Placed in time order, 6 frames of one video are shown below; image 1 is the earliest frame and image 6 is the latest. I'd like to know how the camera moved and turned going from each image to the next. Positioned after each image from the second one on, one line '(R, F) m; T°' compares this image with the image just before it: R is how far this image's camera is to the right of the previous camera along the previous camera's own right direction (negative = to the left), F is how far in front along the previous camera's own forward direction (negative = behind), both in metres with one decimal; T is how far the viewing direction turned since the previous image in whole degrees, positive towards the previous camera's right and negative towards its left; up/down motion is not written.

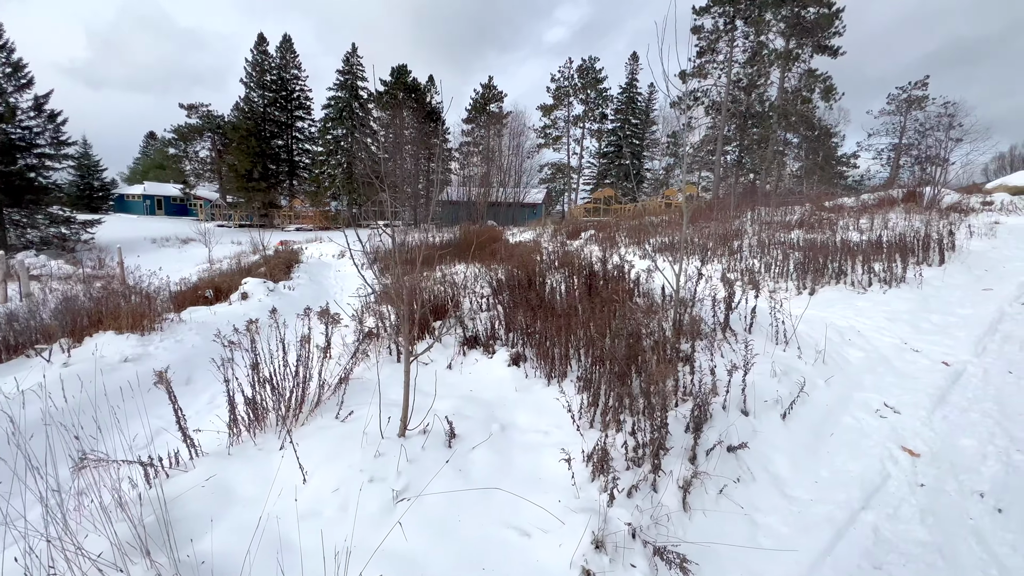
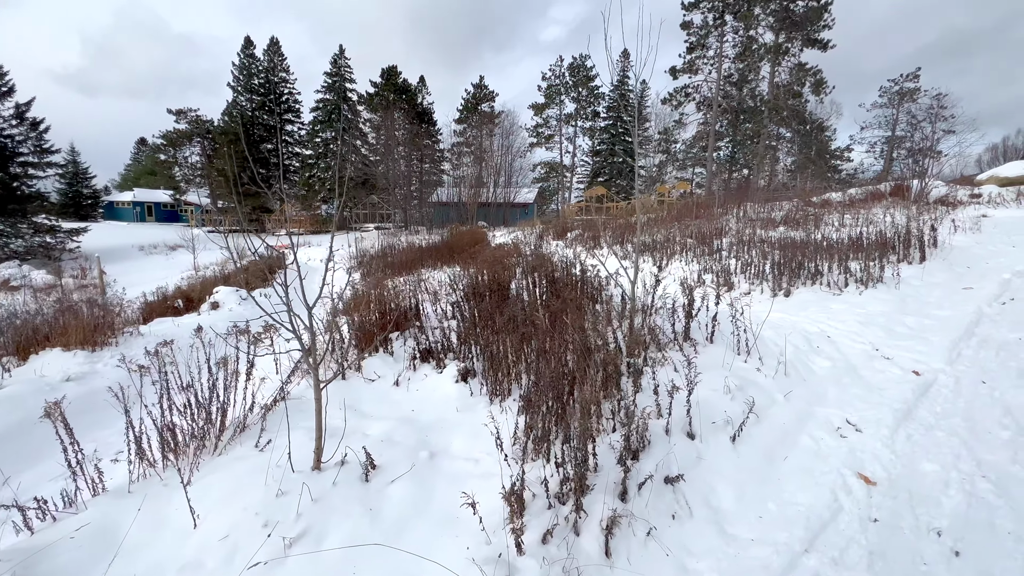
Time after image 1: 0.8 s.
(+0.4, +0.2) m; 0°
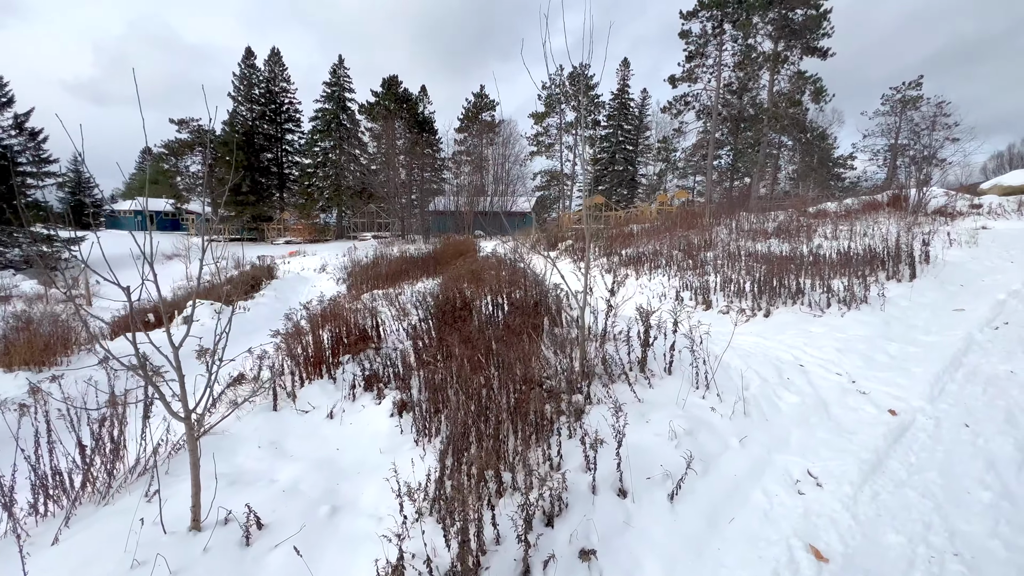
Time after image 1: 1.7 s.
(+0.5, +0.3) m; -1°
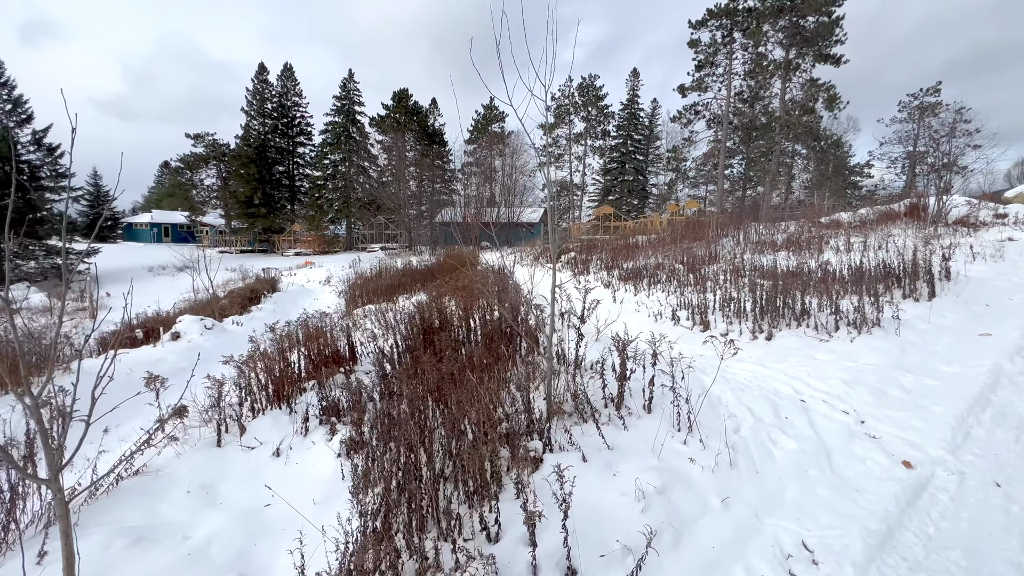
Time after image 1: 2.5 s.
(+0.4, +0.4) m; -2°
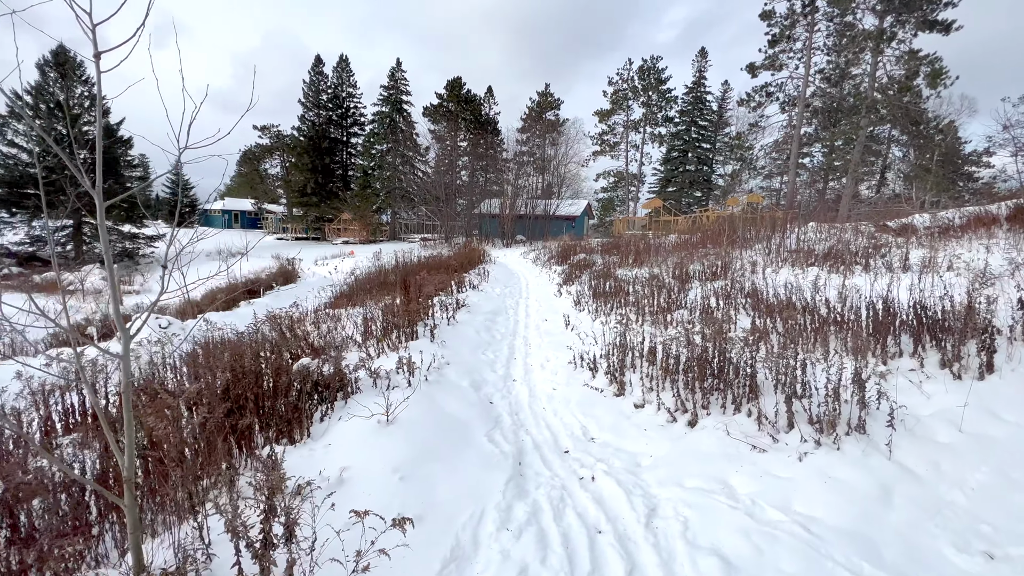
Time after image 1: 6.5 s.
(+1.9, +1.5) m; -8°
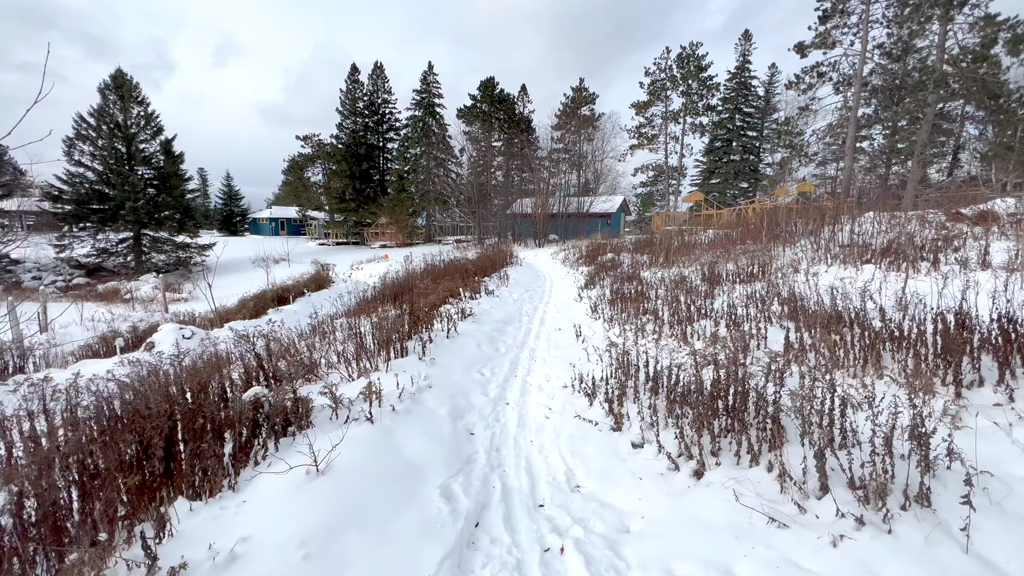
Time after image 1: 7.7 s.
(+0.5, +0.5) m; -5°
